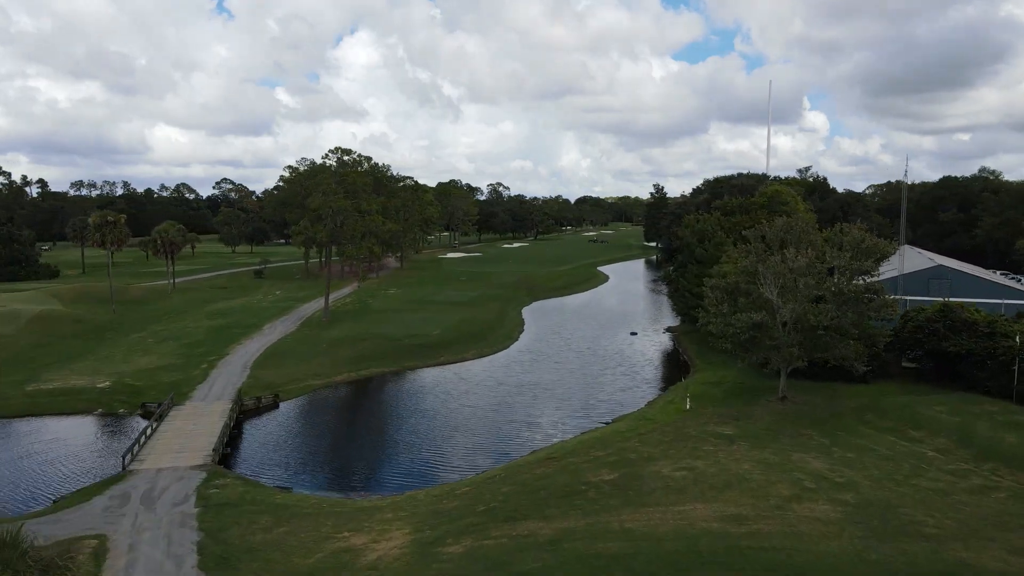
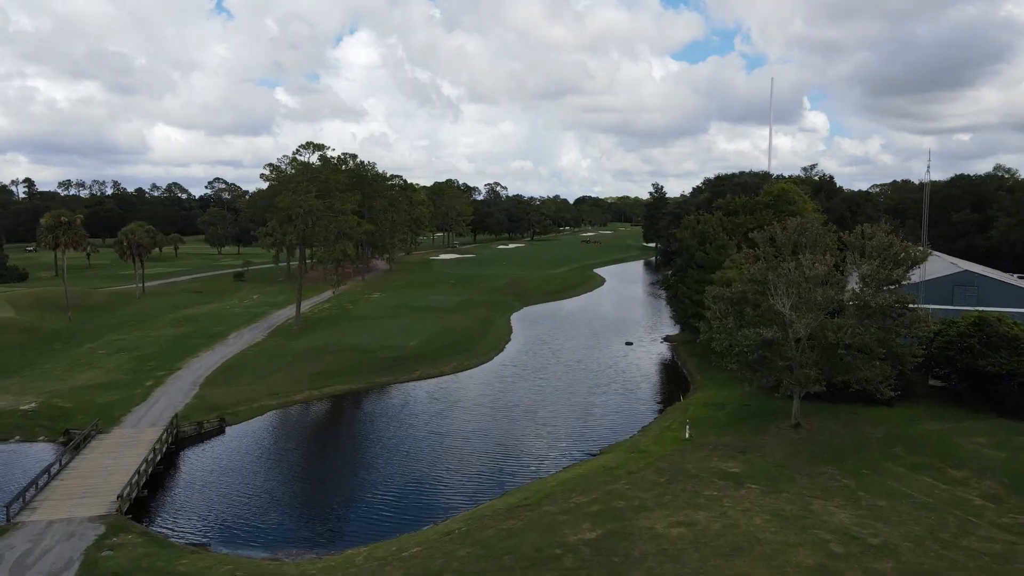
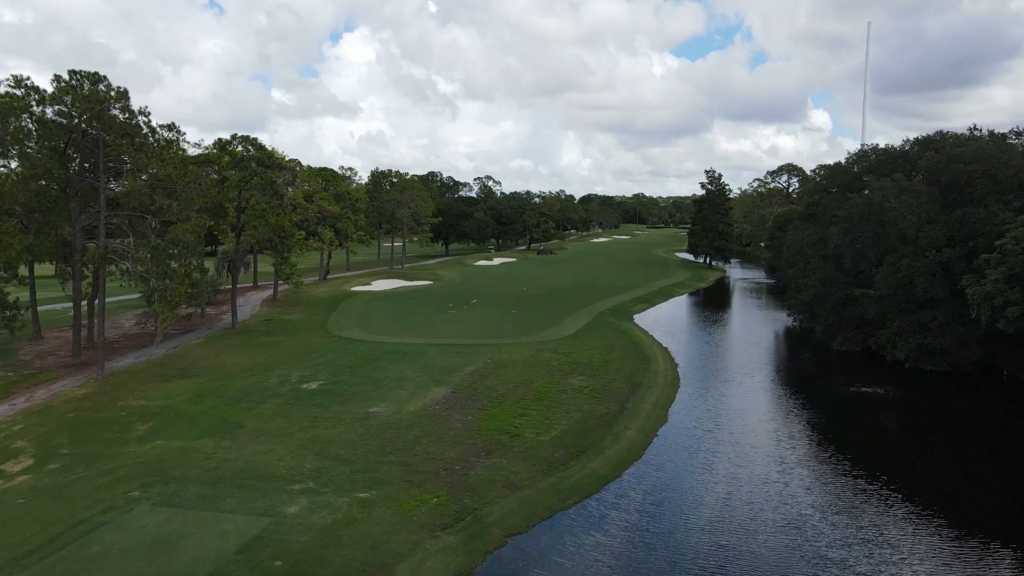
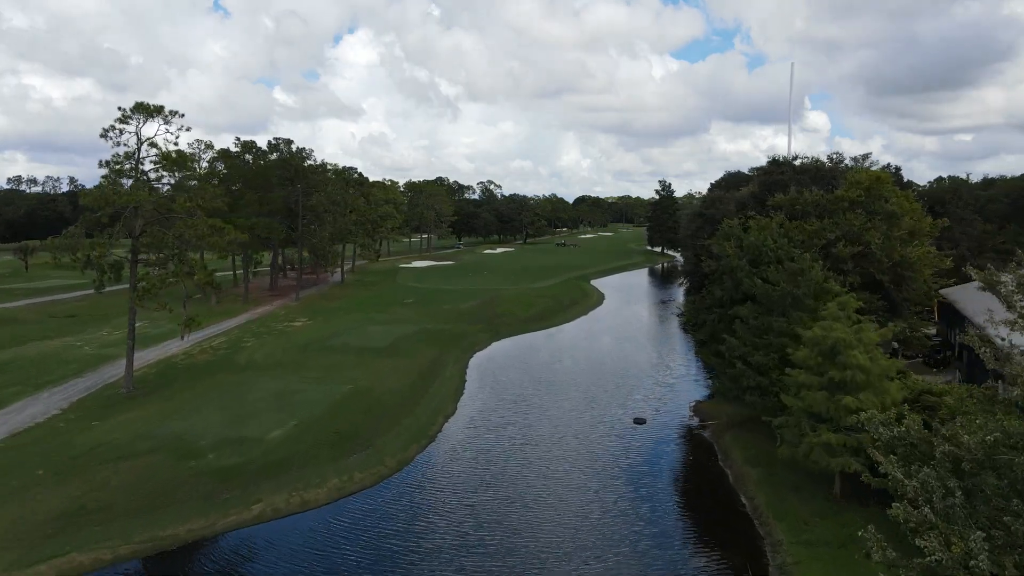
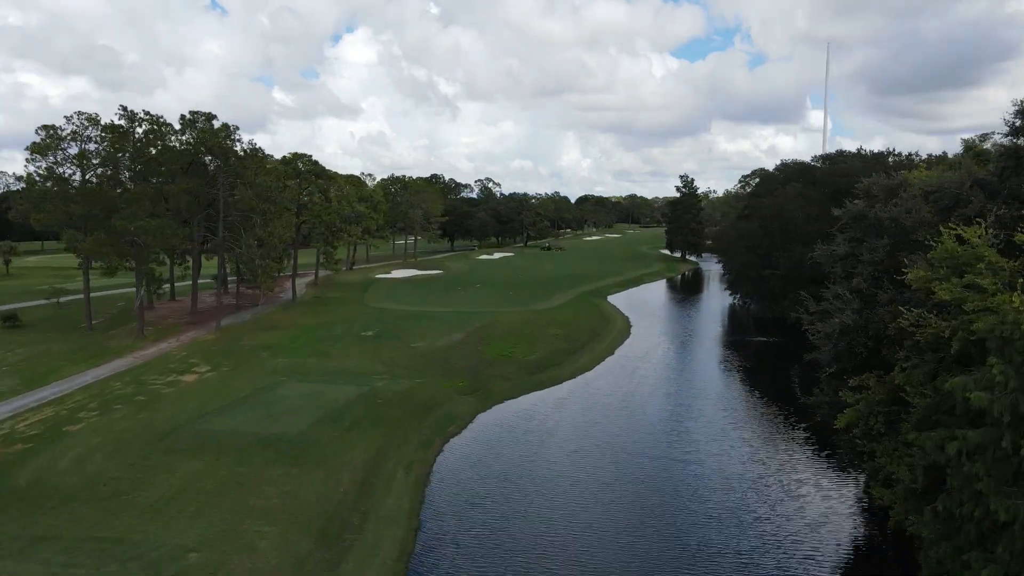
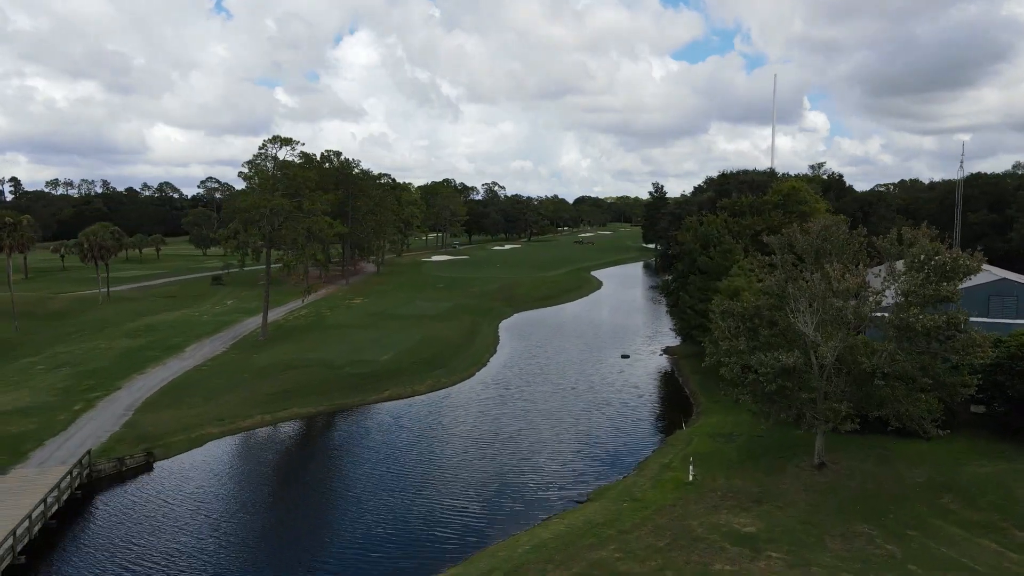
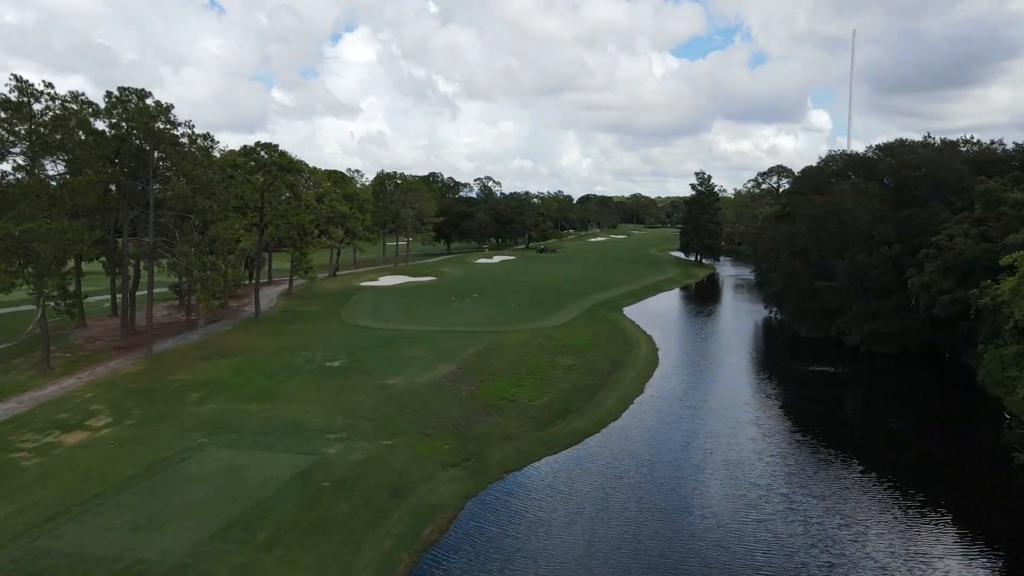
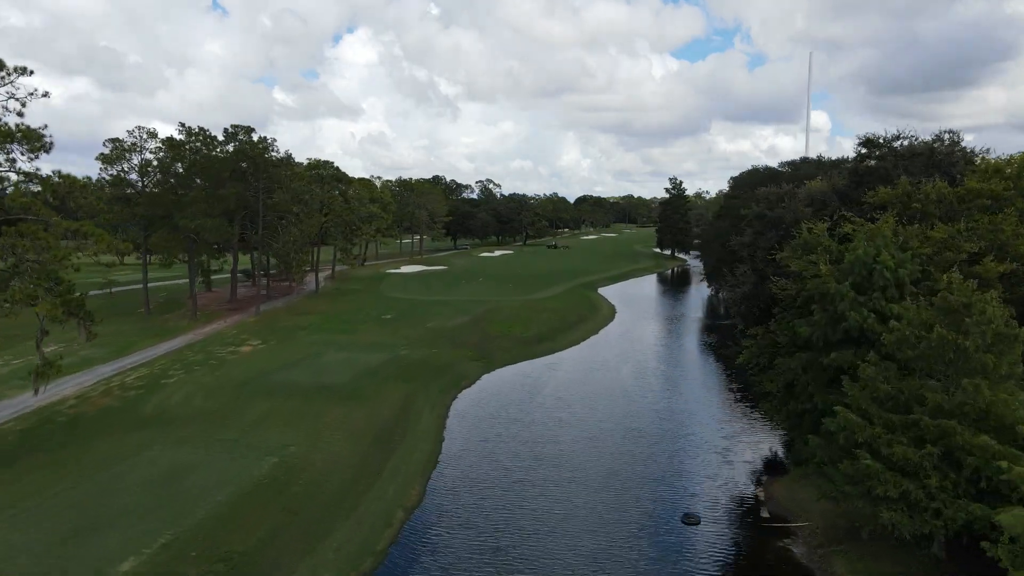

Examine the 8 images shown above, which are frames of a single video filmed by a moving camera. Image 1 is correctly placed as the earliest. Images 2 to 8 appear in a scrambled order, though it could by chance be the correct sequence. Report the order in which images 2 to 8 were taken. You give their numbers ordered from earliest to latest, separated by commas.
2, 6, 4, 8, 5, 7, 3
